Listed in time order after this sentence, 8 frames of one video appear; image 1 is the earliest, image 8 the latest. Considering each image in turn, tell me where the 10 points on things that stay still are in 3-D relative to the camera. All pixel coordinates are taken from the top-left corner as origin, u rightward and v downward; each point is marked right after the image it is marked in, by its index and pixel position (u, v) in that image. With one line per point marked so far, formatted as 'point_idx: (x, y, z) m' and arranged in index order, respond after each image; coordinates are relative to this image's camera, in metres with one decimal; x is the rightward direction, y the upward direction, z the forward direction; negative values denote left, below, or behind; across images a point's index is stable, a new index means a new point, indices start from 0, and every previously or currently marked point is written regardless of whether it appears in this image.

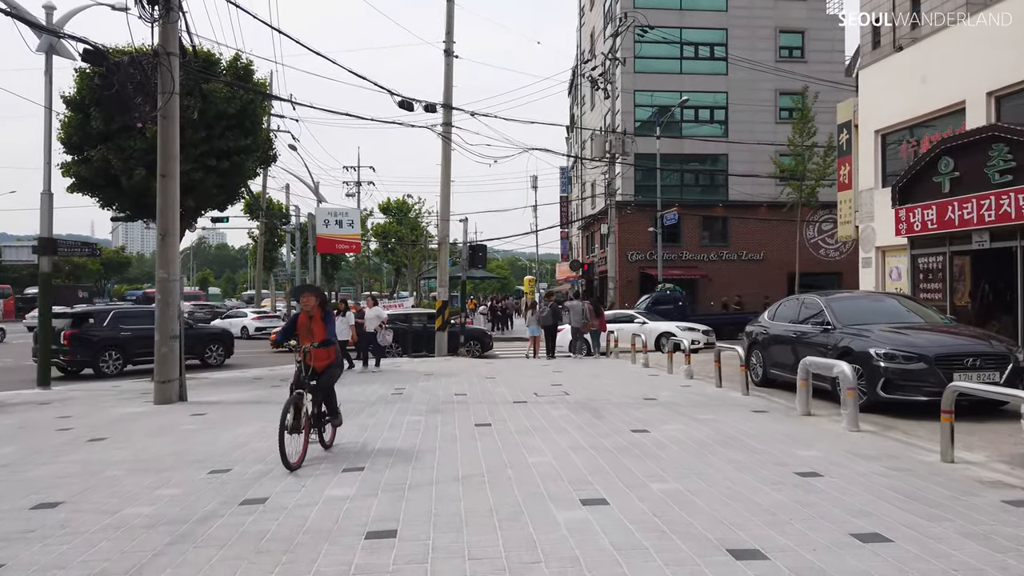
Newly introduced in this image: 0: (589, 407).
0: (+1.1, -1.7, +10.3) m
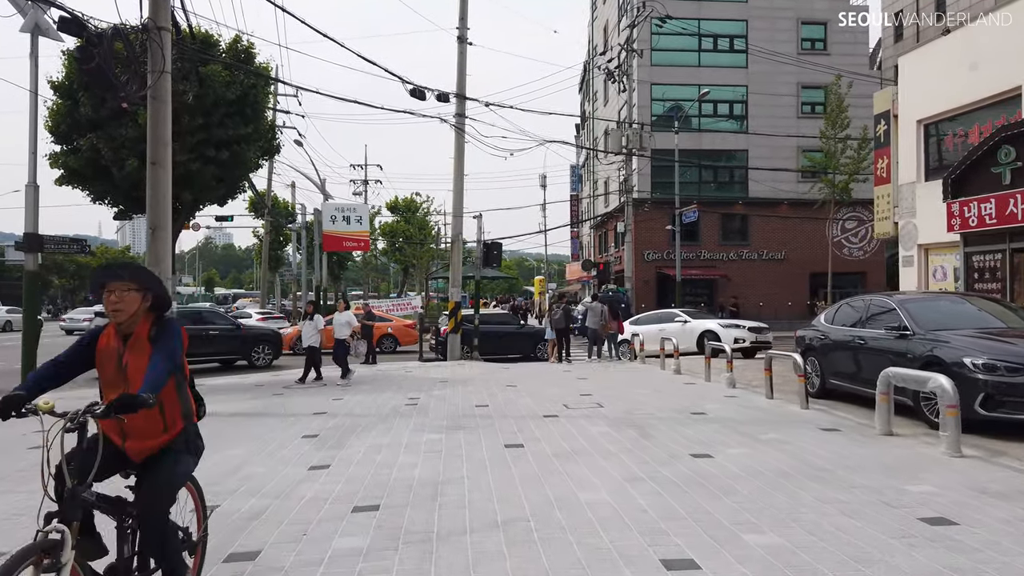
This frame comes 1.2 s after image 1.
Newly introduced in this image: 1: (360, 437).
0: (+1.5, -1.6, +9.0) m
1: (-1.8, -1.8, +8.7) m
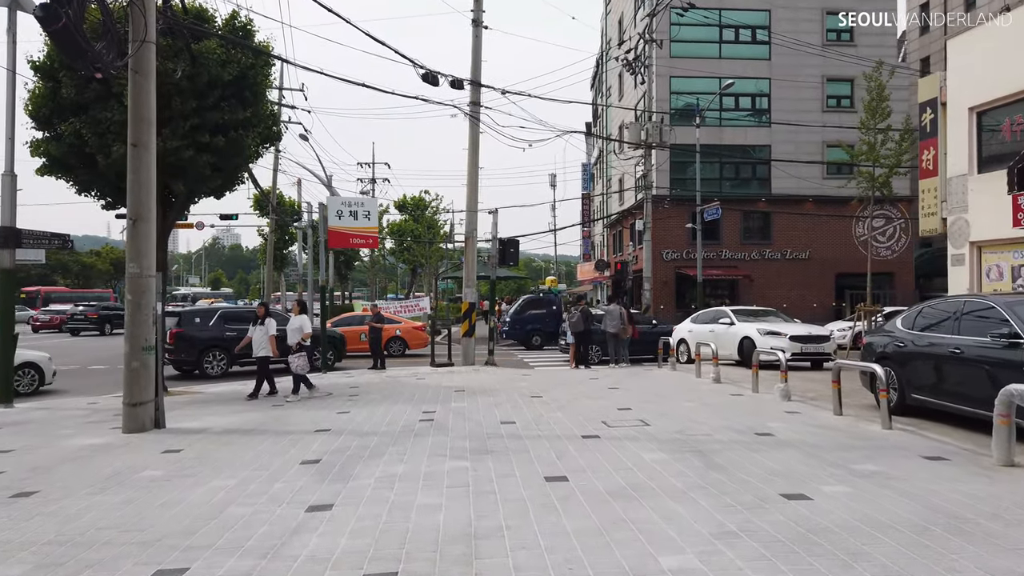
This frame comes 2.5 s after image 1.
0: (+1.8, -1.6, +7.6) m
1: (-1.4, -1.8, +7.3) m
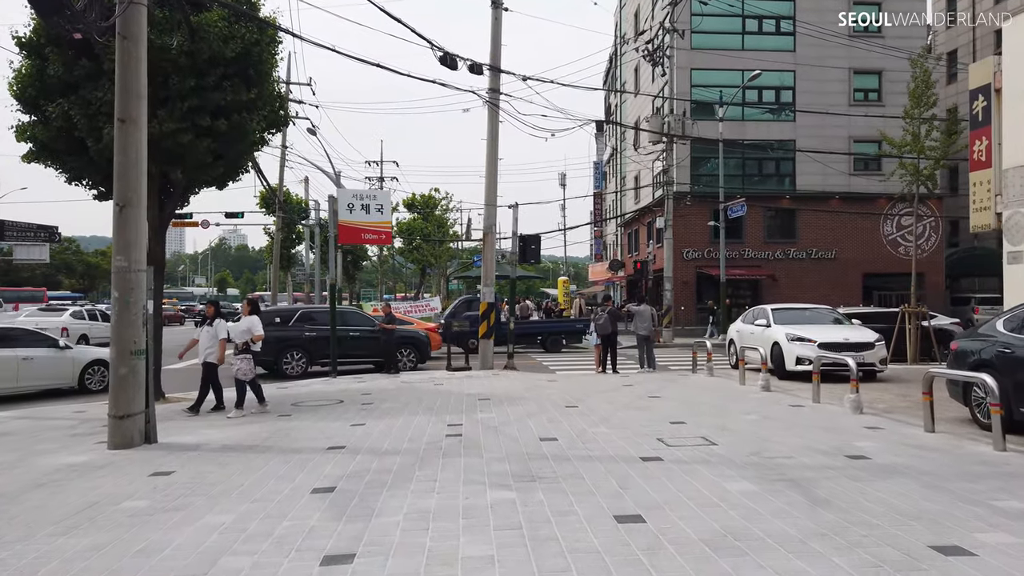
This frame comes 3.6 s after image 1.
0: (+2.3, -1.6, +6.3) m
1: (-1.0, -1.7, +6.1) m
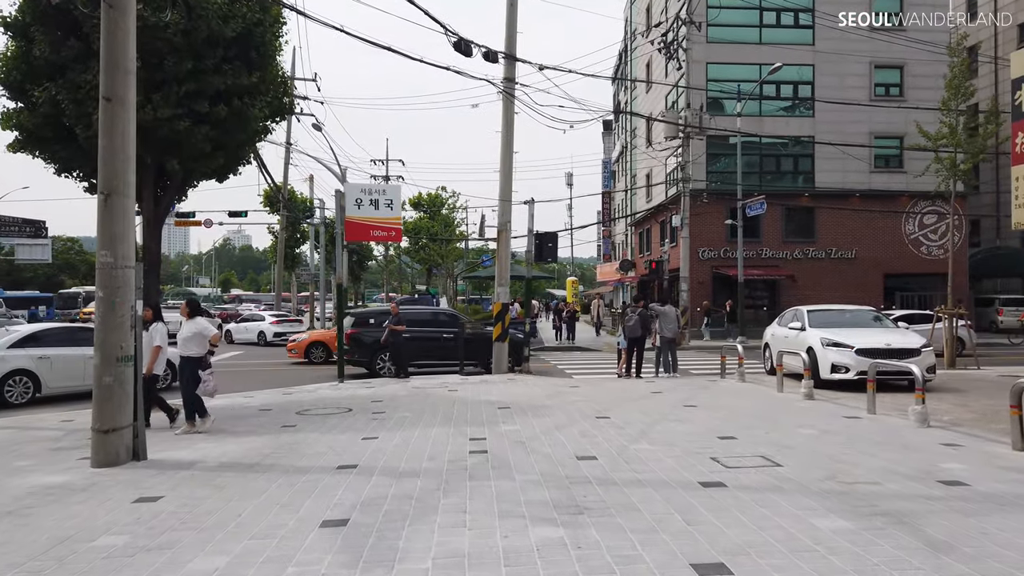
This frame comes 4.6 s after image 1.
0: (+2.6, -1.6, +5.4) m
1: (-0.6, -1.7, +5.1) m
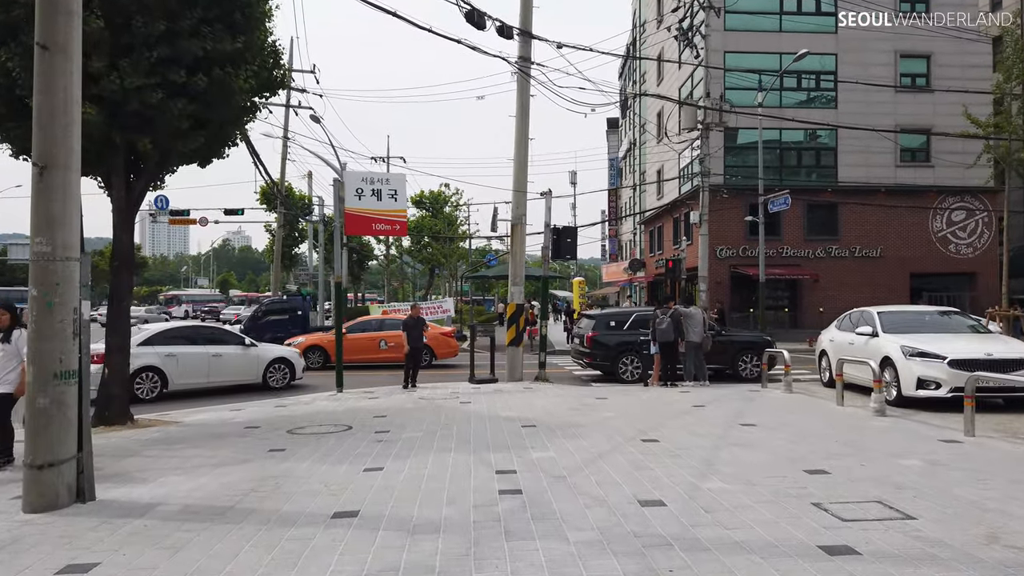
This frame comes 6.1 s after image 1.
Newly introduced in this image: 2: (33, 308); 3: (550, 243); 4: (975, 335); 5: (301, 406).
0: (+3.0, -1.6, +3.8) m
1: (-0.3, -1.7, +3.5) m
2: (-4.0, -0.2, +6.1) m
3: (+0.9, +1.1, +17.8) m
4: (+6.3, -0.7, +10.2) m
5: (-3.6, -2.0, +12.6) m
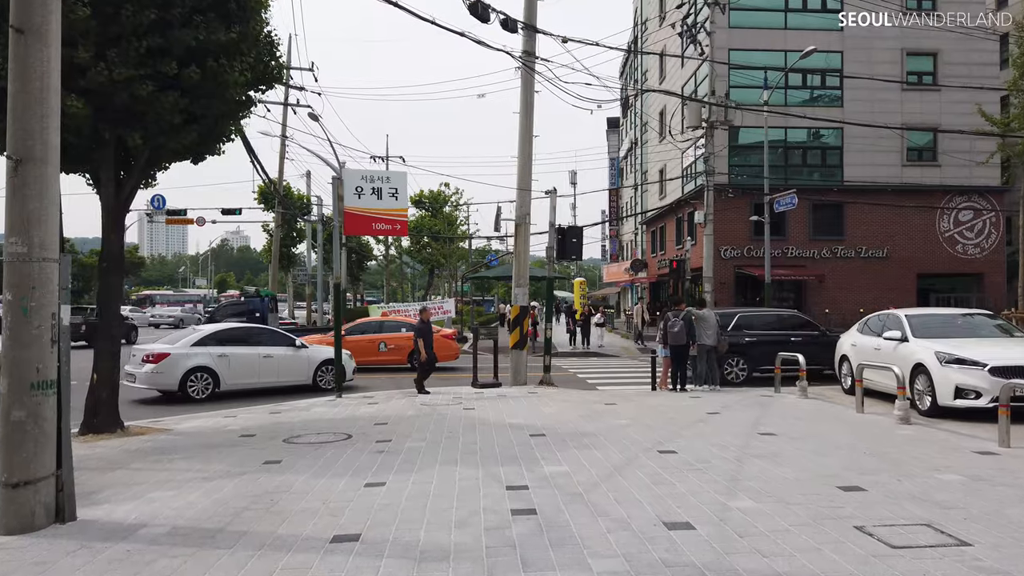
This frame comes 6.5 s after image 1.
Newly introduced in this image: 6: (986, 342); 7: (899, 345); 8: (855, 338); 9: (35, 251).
0: (+3.1, -1.6, +3.3) m
1: (-0.2, -1.7, +3.0) m
2: (-3.9, -0.2, +5.6) m
3: (+1.0, +1.1, +17.4) m
4: (+6.4, -0.7, +9.7) m
5: (-3.5, -2.0, +12.1) m
6: (+6.1, -0.7, +9.5) m
7: (+5.4, -0.8, +10.2) m
8: (+5.4, -0.8, +11.7) m
9: (-3.7, +0.3, +5.8) m
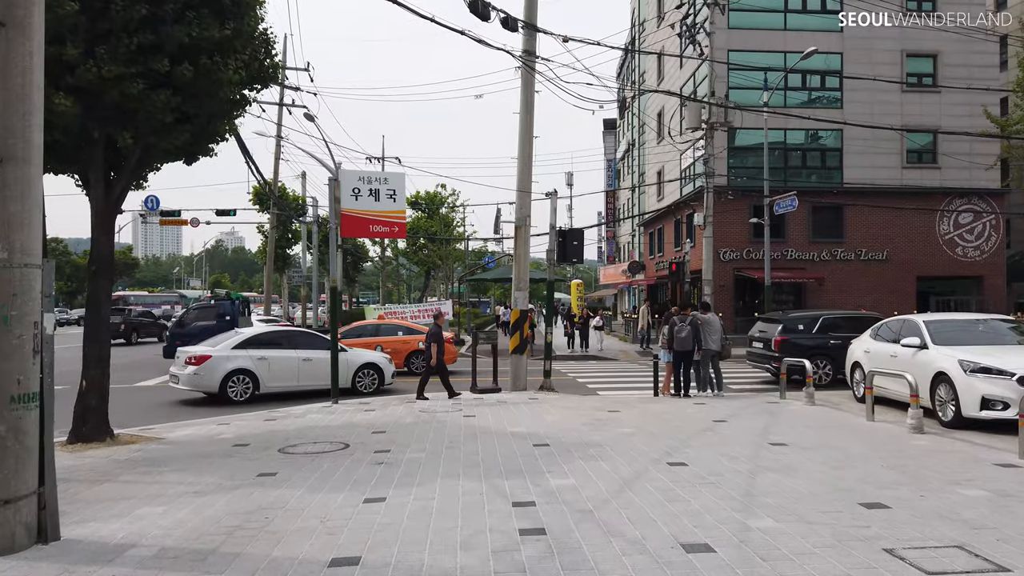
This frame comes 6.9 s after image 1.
0: (+3.2, -1.7, +3.0) m
1: (-0.1, -1.7, +2.7) m
2: (-3.8, -0.3, +5.3) m
3: (+1.0, +1.0, +17.1) m
4: (+6.5, -0.8, +9.5) m
5: (-3.5, -2.1, +11.8) m
6: (+6.1, -0.8, +9.2) m
7: (+5.5, -0.9, +9.9) m
8: (+5.4, -0.9, +11.4) m
9: (-3.7, +0.2, +5.5) m
